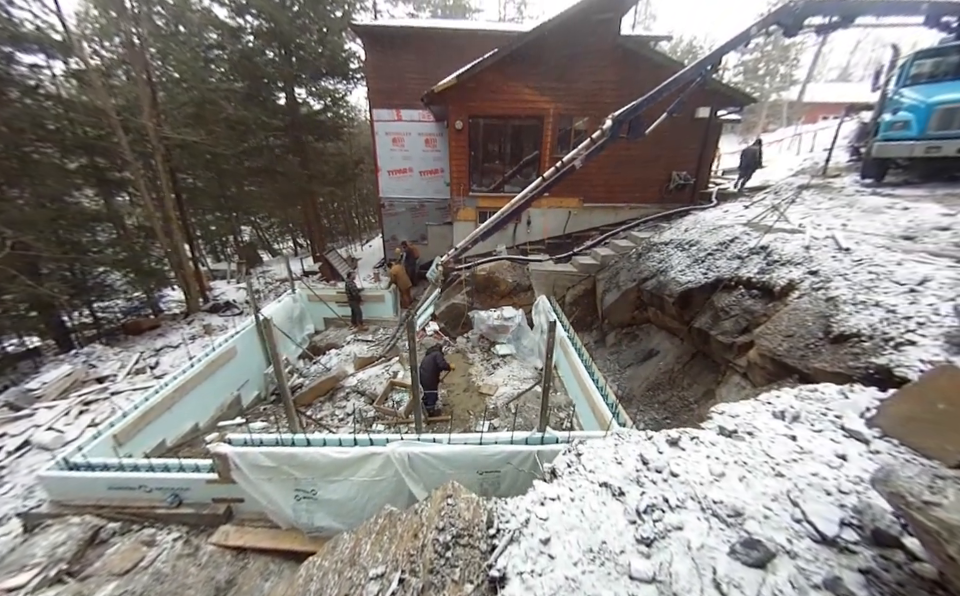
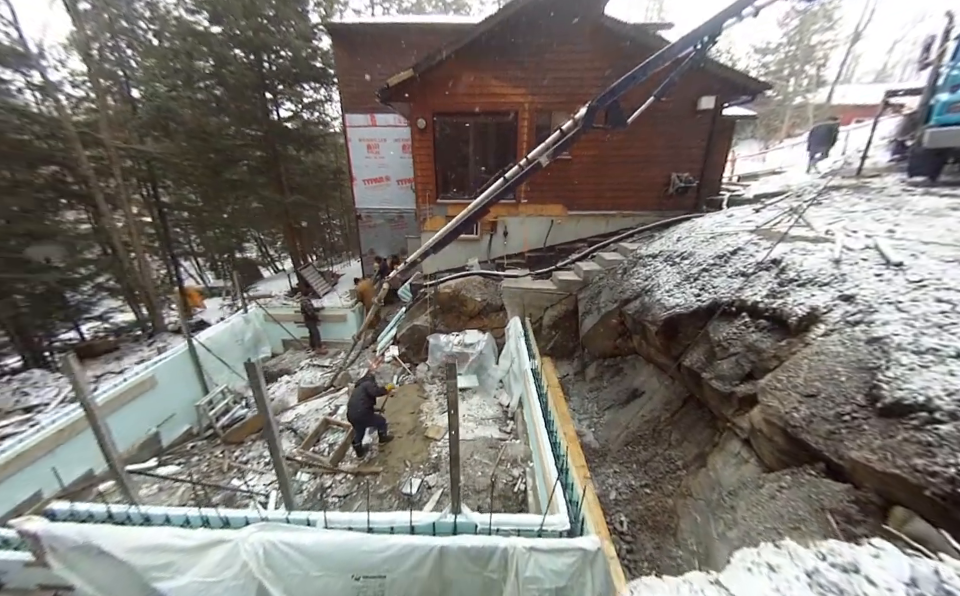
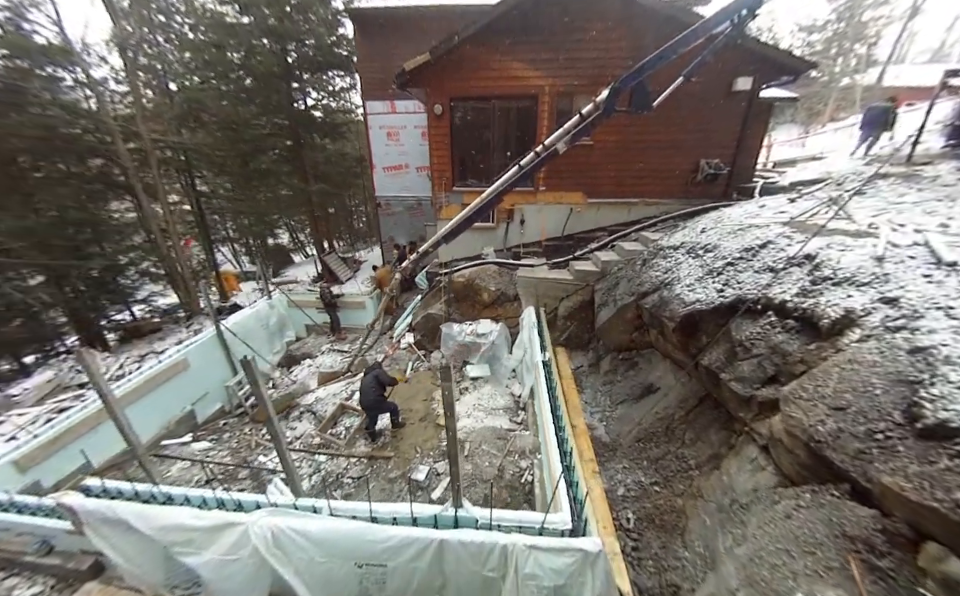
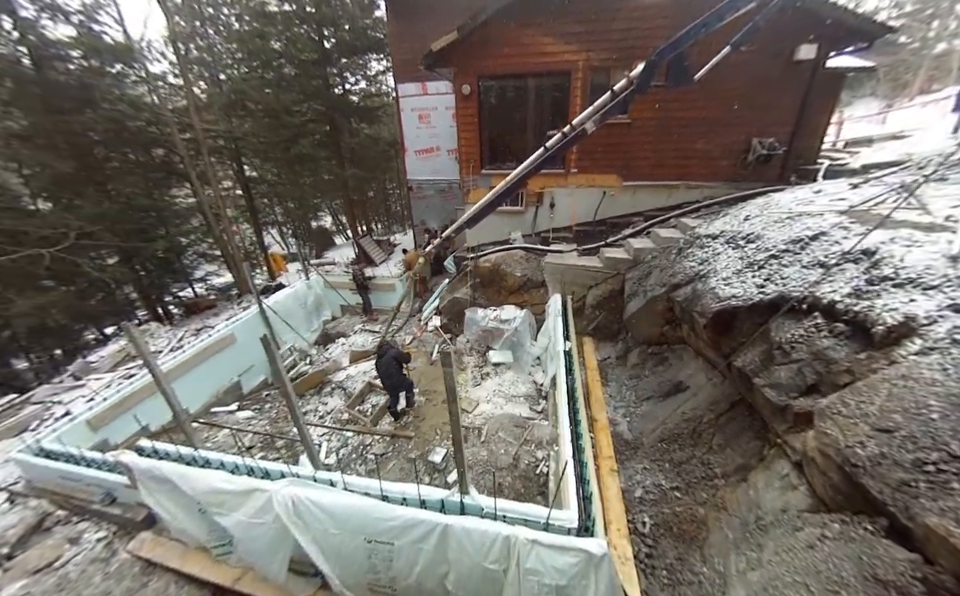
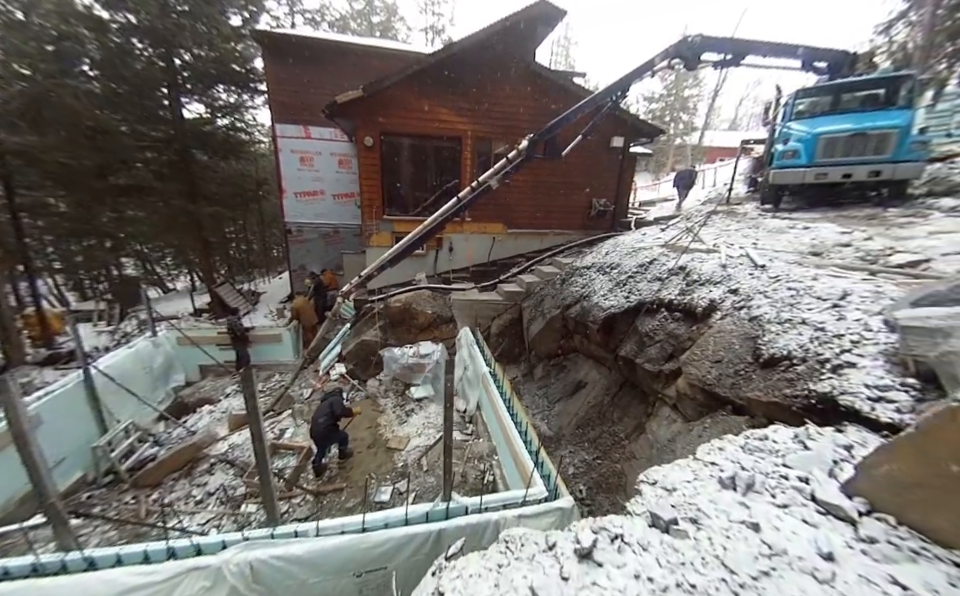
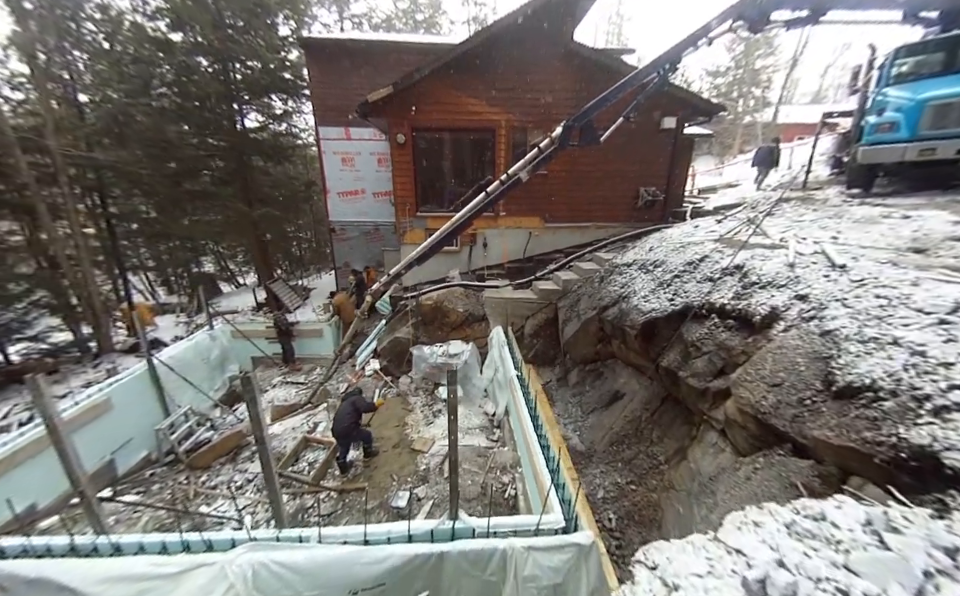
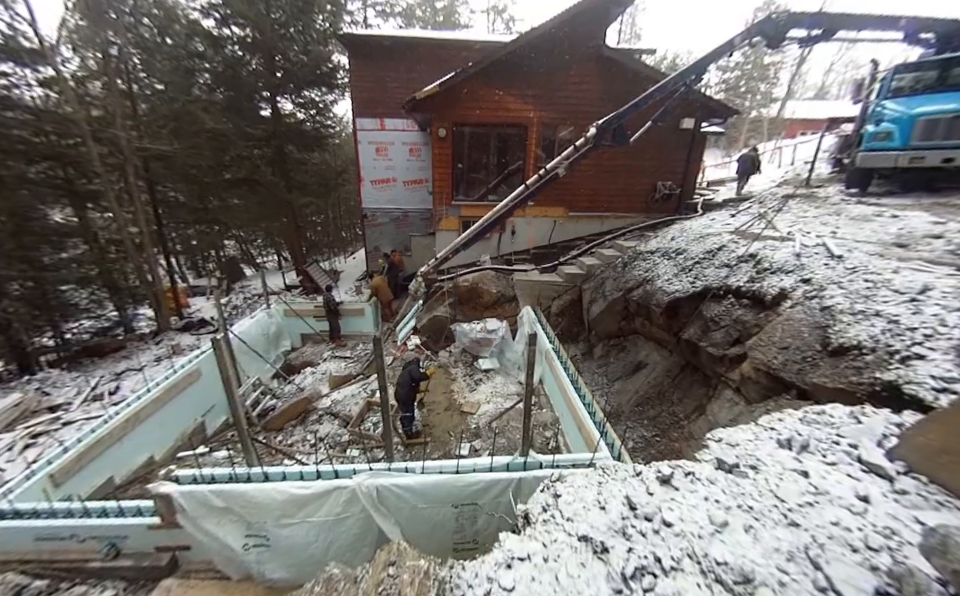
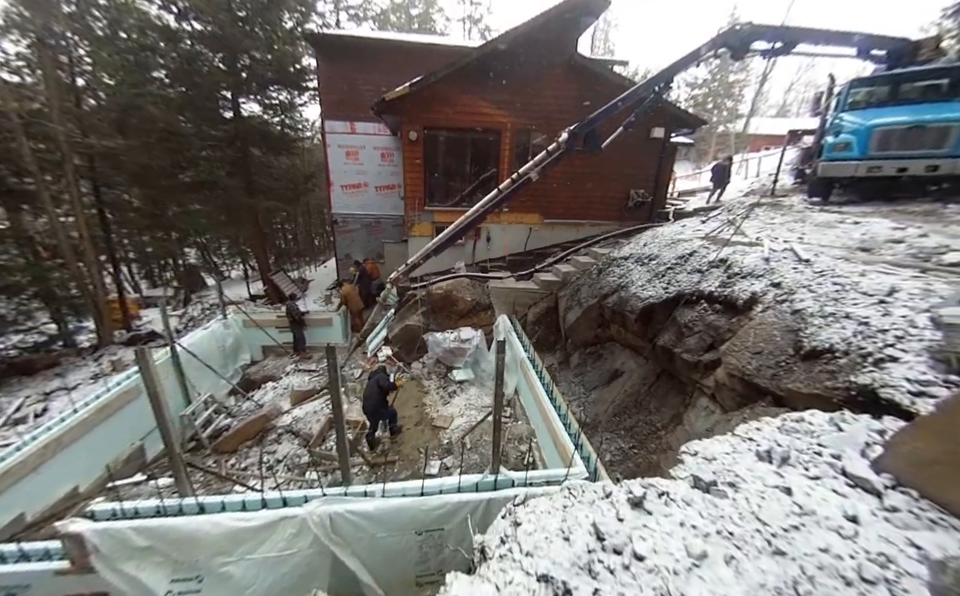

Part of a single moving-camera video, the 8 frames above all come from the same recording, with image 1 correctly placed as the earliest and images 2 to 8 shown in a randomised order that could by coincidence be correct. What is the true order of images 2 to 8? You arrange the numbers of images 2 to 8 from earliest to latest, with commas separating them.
7, 8, 5, 6, 2, 3, 4
